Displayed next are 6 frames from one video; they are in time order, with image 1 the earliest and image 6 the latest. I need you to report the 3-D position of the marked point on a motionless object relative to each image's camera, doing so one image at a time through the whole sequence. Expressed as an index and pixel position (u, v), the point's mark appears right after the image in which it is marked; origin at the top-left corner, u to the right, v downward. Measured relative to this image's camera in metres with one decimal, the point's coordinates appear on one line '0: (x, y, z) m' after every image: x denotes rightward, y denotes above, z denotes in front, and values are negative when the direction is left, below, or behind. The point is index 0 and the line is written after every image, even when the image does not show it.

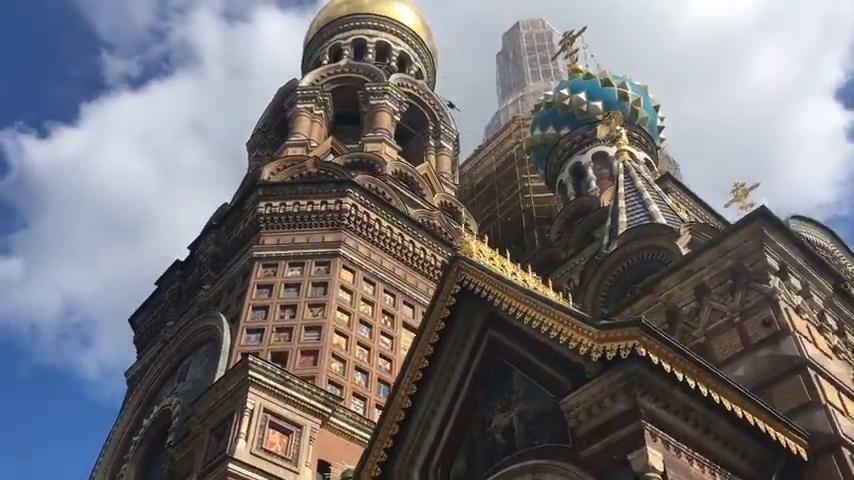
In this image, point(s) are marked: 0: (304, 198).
0: (-2.2, +0.8, +15.5) m
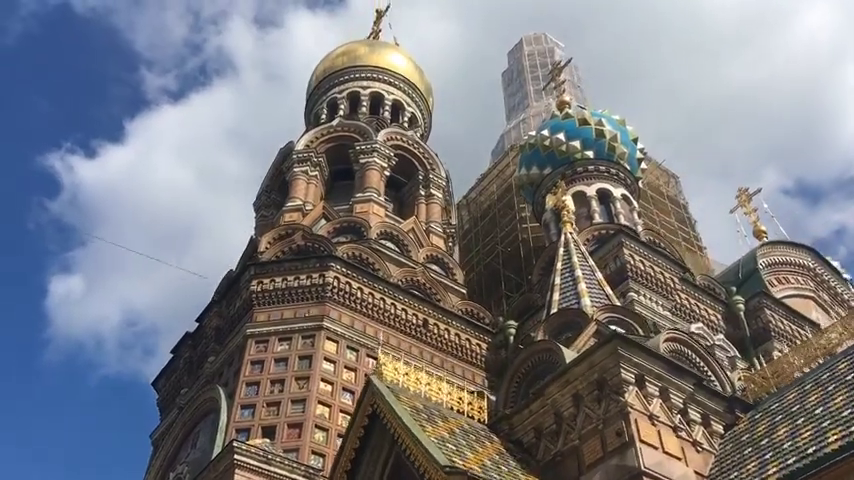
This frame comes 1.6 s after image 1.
0: (-2.7, -0.7, +17.1) m
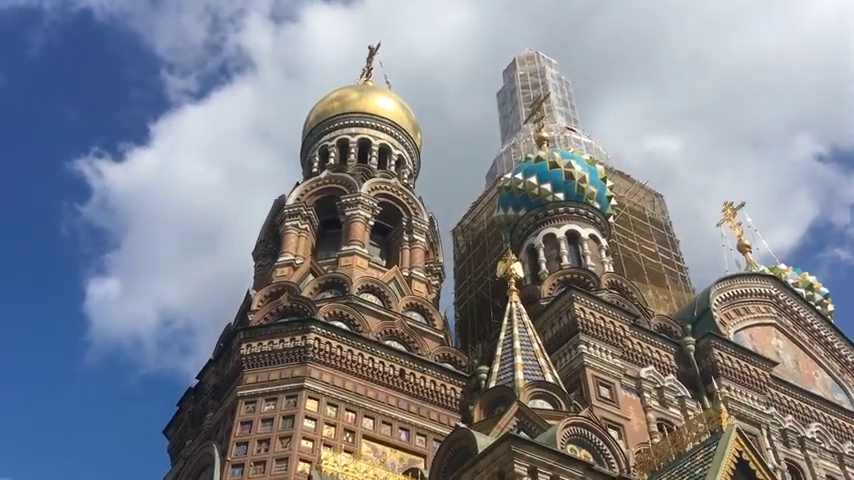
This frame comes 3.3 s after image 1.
0: (-3.3, -2.1, +18.9) m
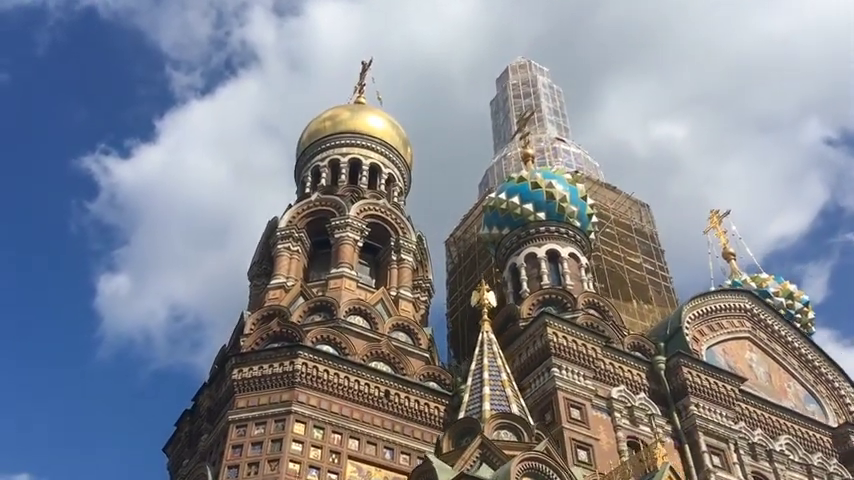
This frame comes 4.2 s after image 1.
0: (-3.8, -2.8, +19.9) m
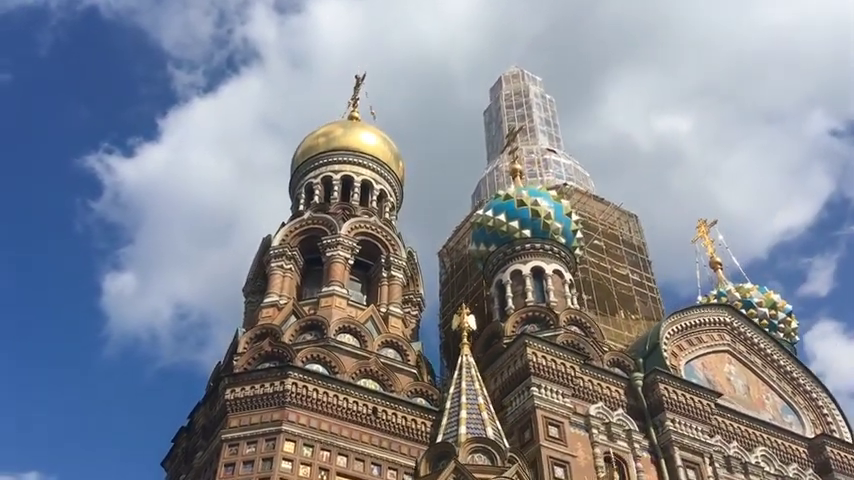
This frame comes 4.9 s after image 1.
0: (-4.1, -3.4, +20.7) m
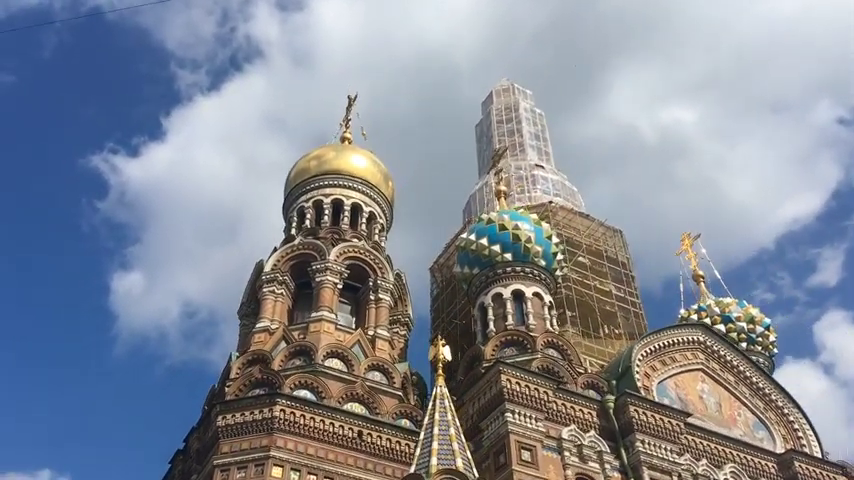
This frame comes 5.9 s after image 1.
0: (-4.6, -4.3, +21.8) m
